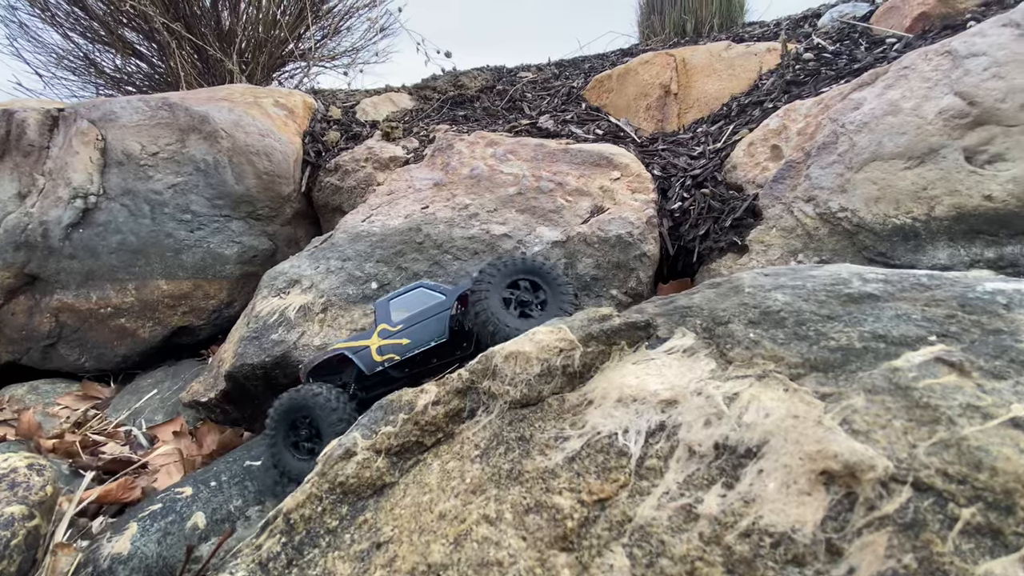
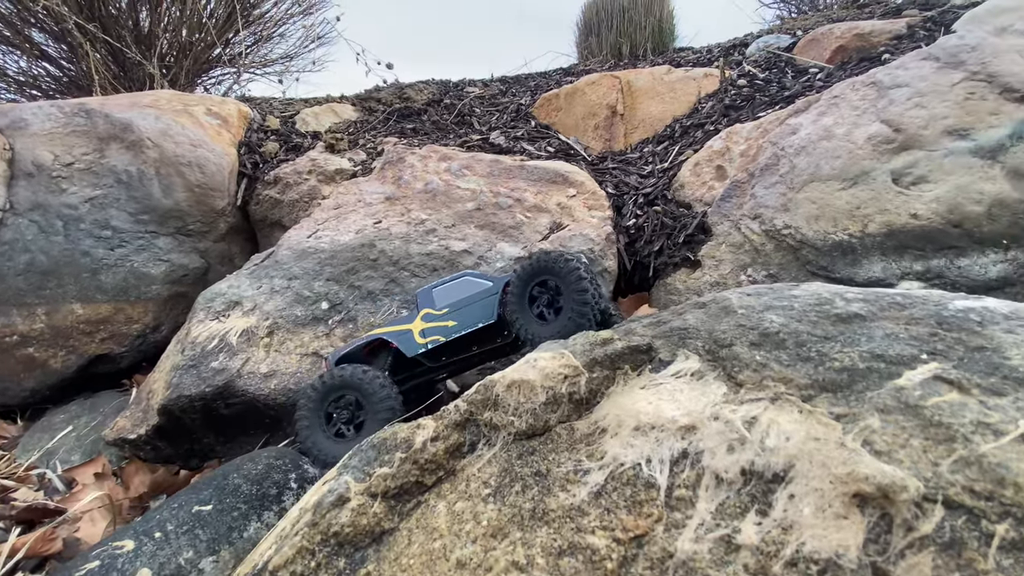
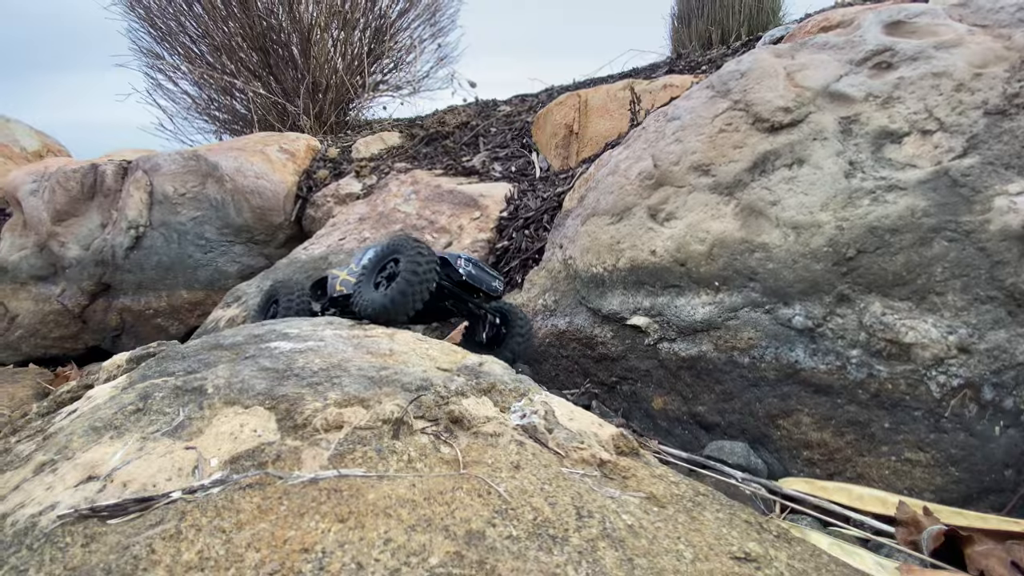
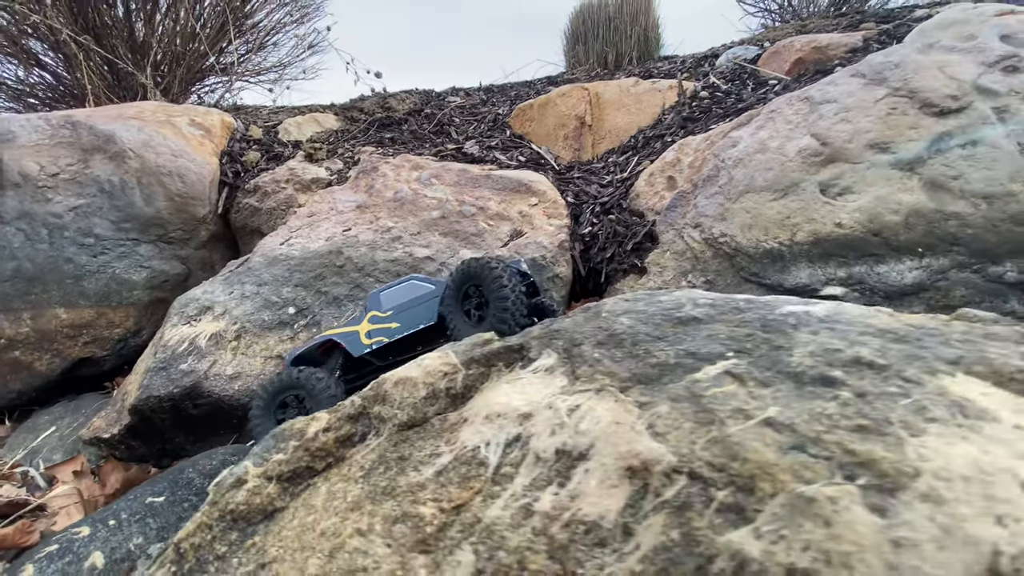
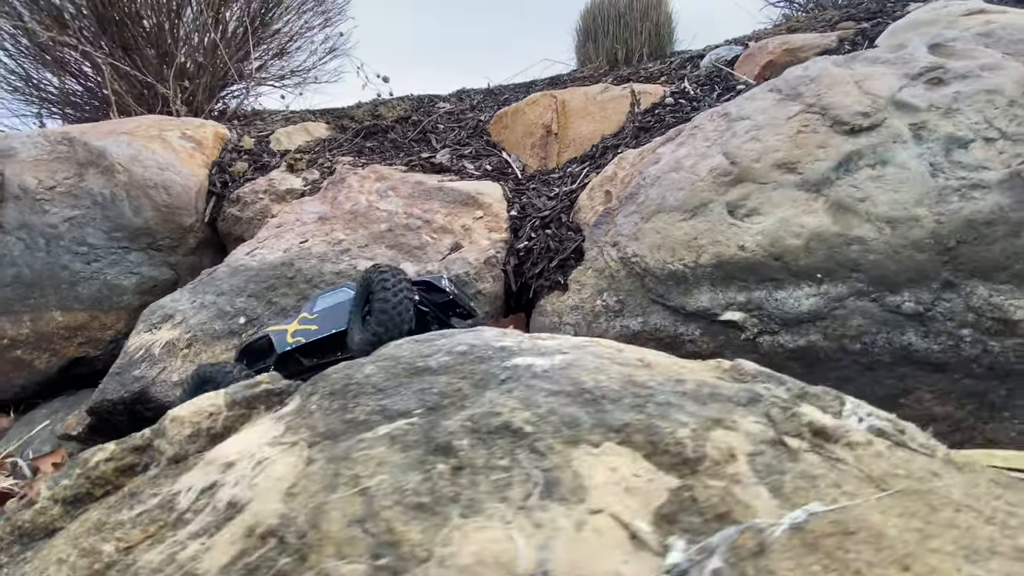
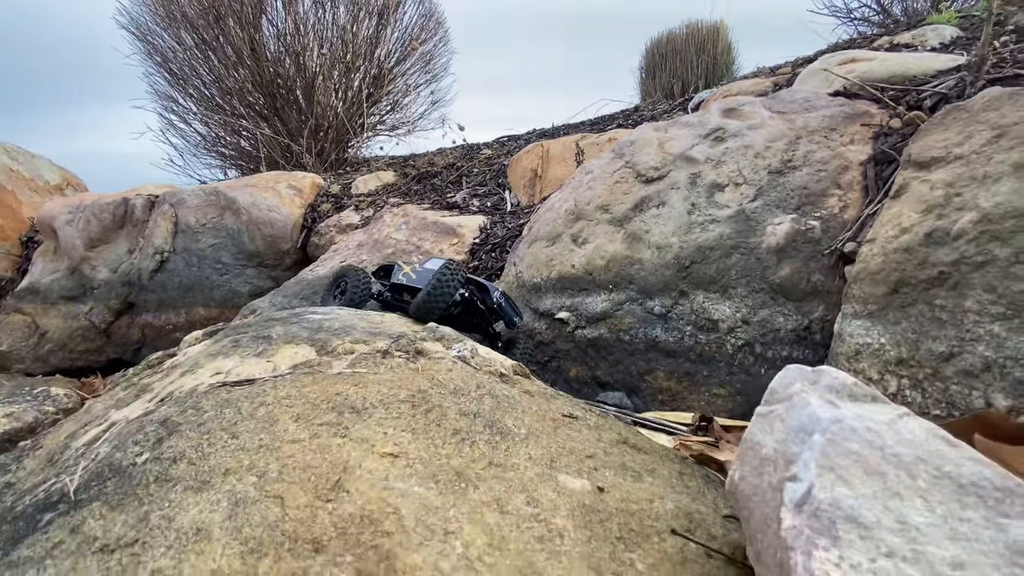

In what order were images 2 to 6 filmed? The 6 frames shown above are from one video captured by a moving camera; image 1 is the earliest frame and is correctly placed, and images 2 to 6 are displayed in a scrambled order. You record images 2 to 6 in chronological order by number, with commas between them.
2, 4, 5, 3, 6
